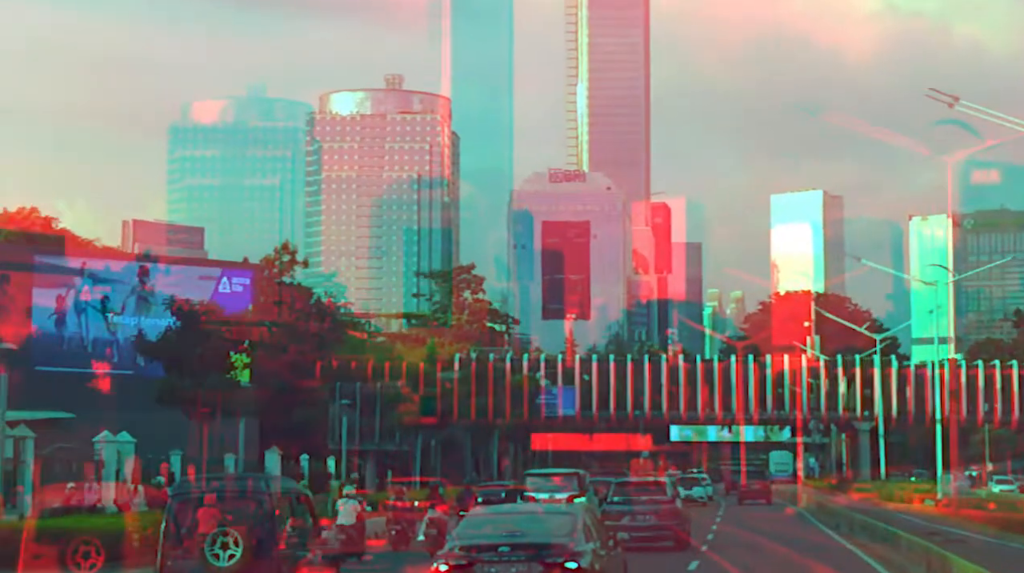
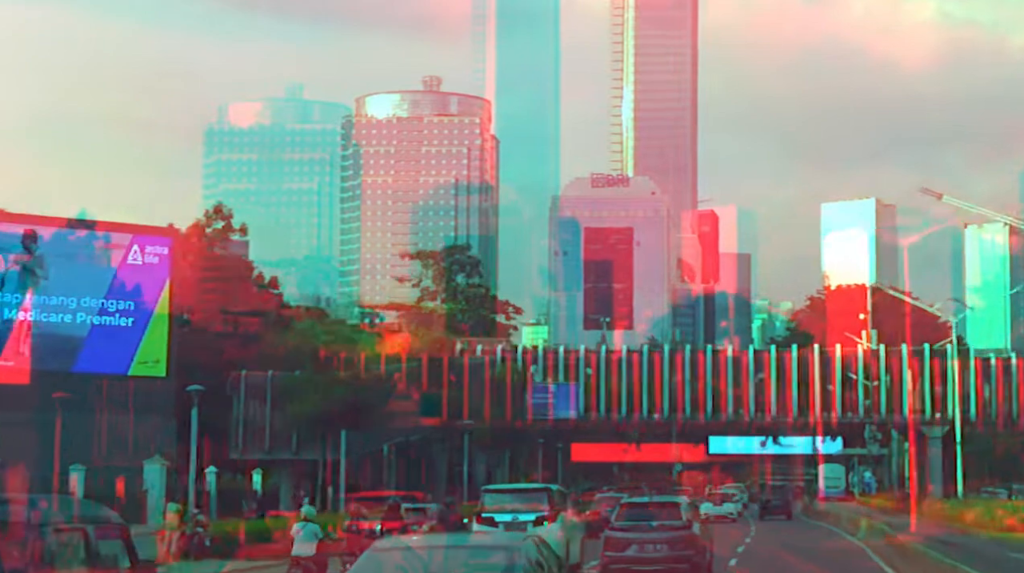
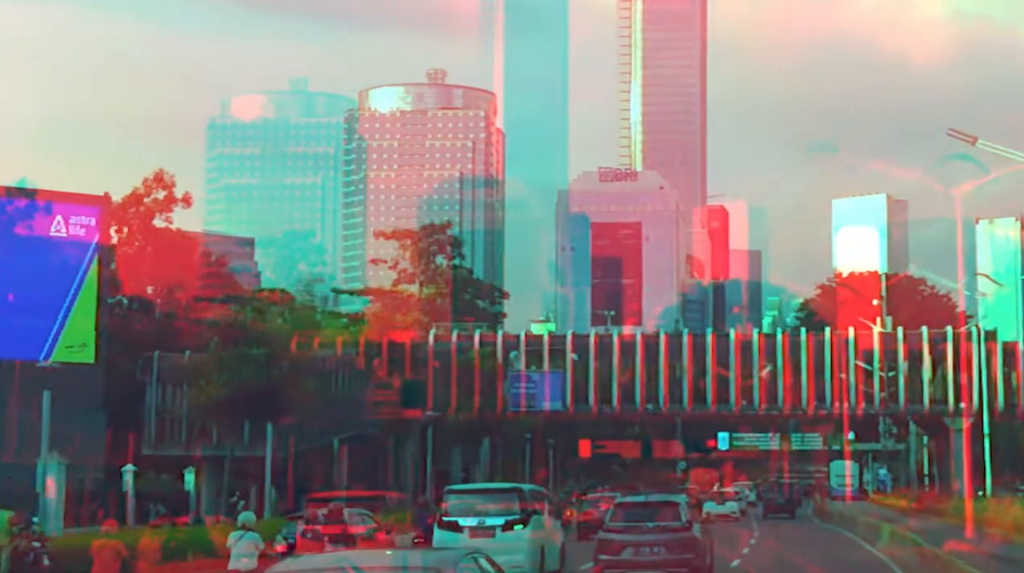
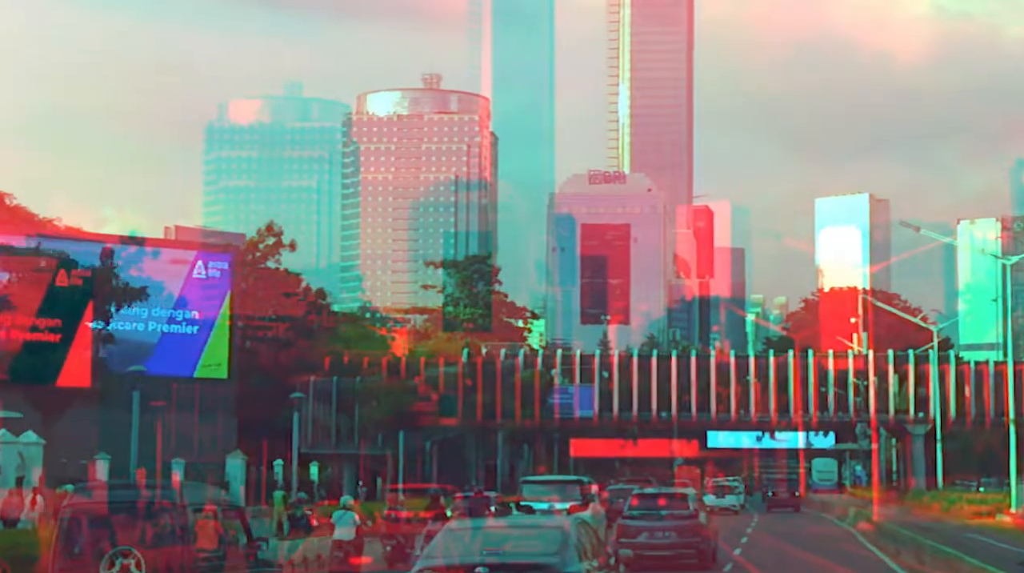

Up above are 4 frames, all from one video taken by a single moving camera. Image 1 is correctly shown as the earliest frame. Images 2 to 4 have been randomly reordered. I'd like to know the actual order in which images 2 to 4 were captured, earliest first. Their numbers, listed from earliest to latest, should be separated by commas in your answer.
4, 2, 3
